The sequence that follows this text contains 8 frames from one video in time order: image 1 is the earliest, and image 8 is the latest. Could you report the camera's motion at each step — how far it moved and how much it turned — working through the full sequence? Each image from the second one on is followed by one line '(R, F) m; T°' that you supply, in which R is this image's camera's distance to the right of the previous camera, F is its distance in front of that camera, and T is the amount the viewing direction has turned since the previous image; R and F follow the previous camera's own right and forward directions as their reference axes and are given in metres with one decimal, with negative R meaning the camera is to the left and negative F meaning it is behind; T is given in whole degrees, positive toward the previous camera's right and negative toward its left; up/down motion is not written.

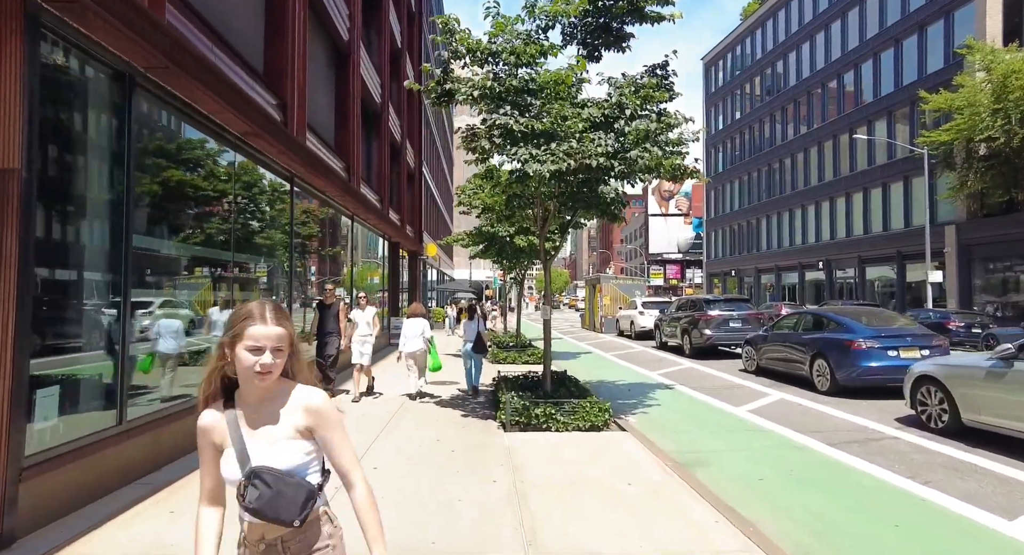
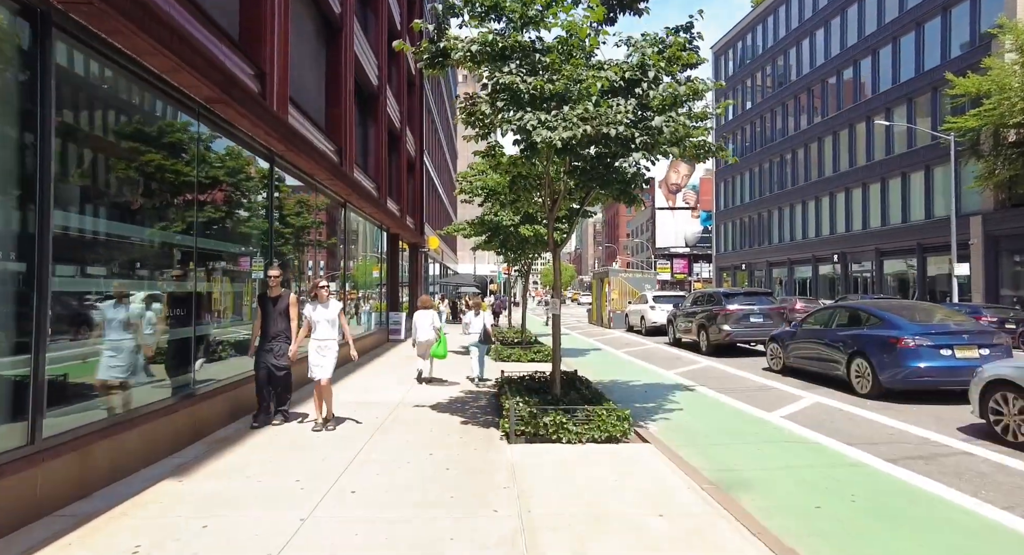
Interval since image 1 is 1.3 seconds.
(0.0, +1.0) m; 0°
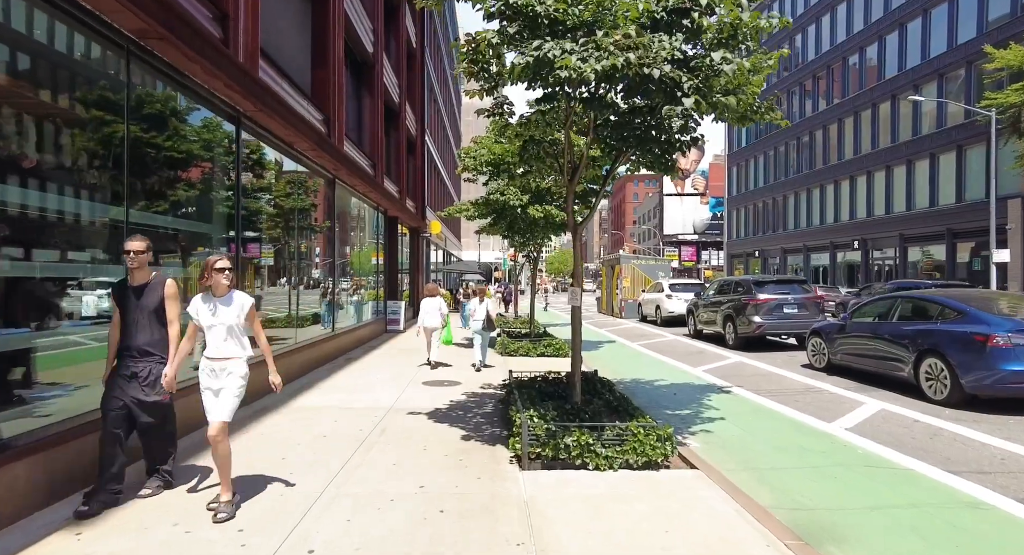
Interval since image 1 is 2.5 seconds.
(-0.1, +1.4) m; 0°
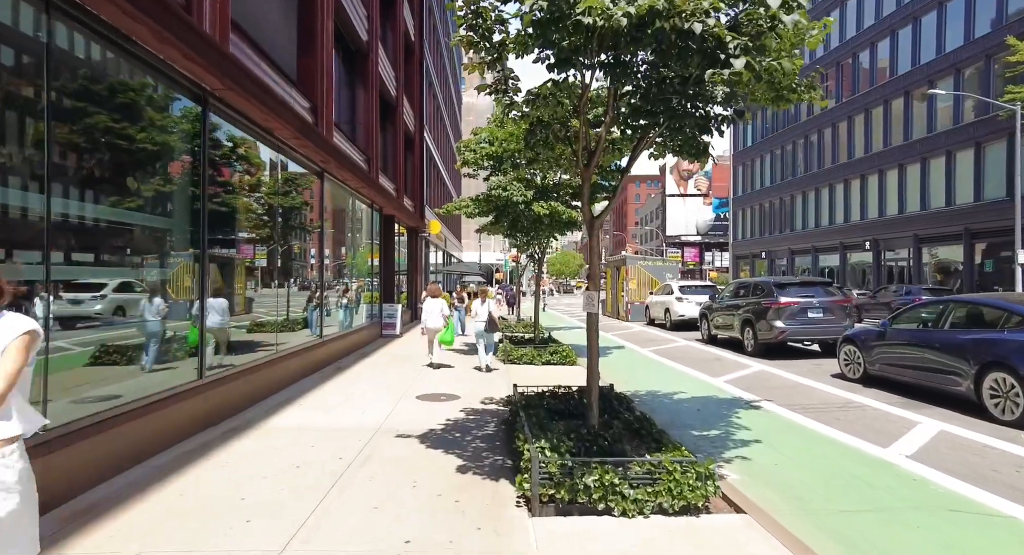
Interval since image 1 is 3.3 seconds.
(0.0, +0.9) m; 0°
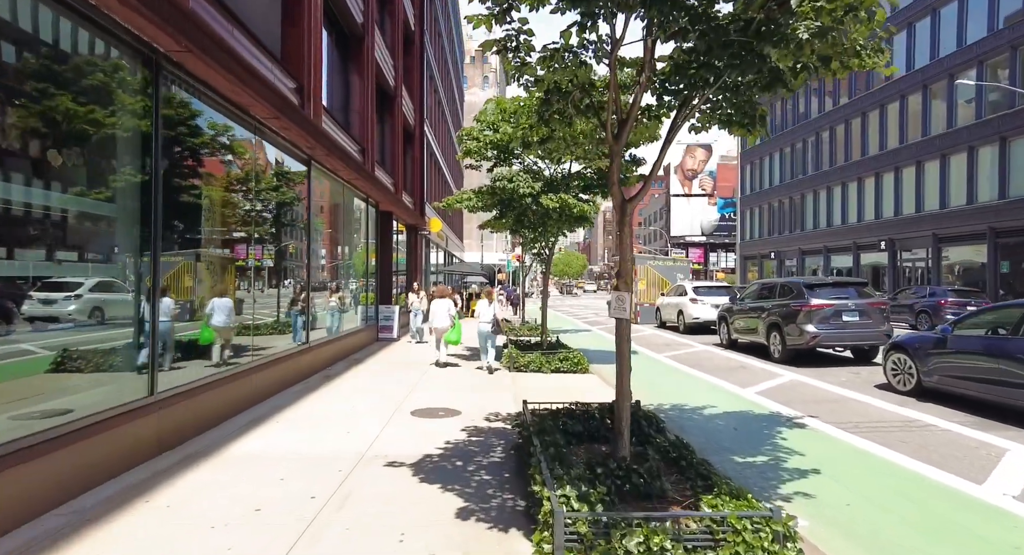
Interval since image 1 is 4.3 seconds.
(-0.1, +1.1) m; 0°
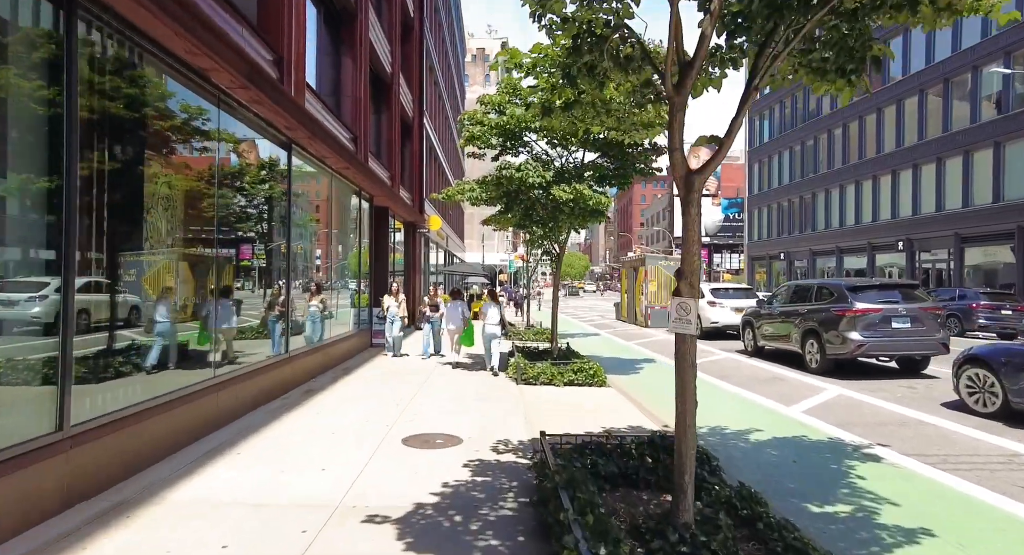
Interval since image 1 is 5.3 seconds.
(-0.1, +1.3) m; 0°
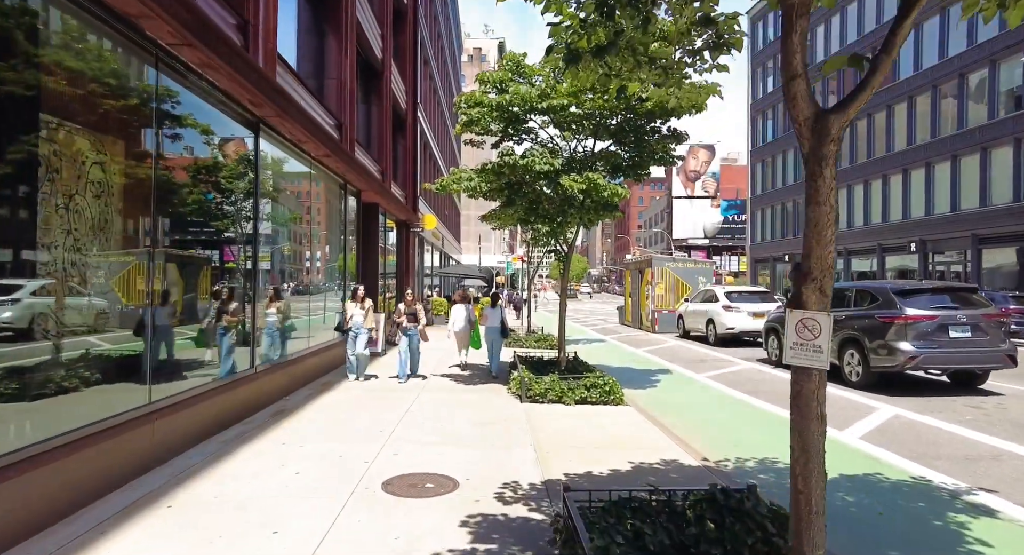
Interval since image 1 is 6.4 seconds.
(-0.1, +1.3) m; 0°
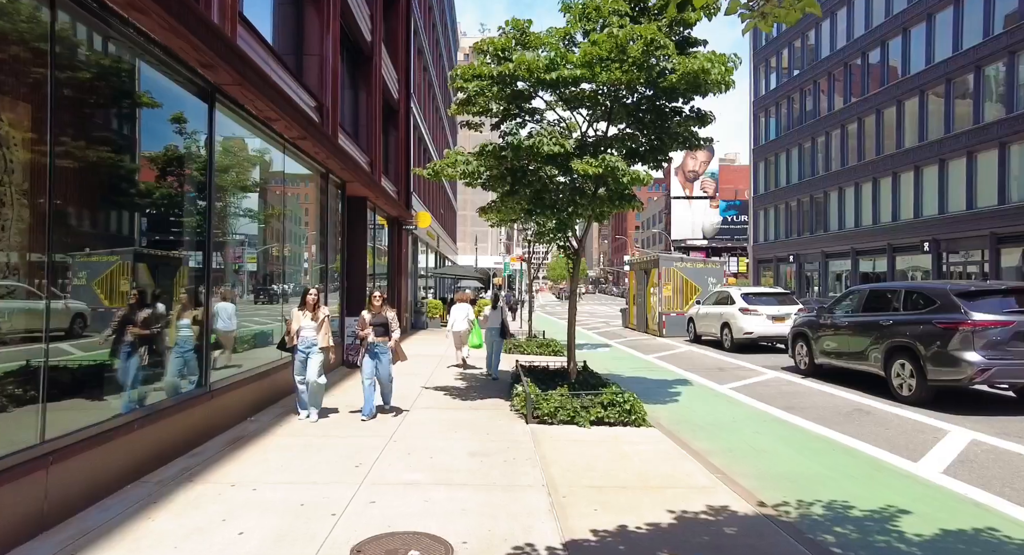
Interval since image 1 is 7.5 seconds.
(-0.1, +1.3) m; 0°
